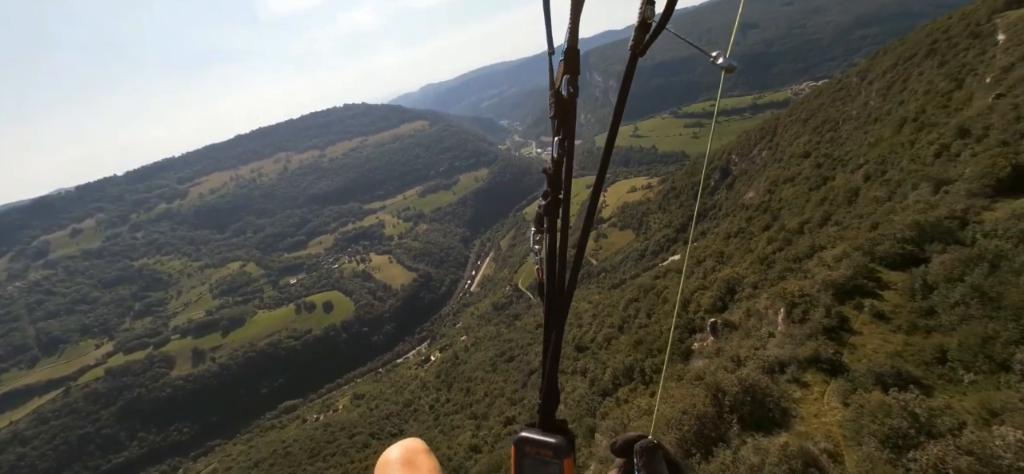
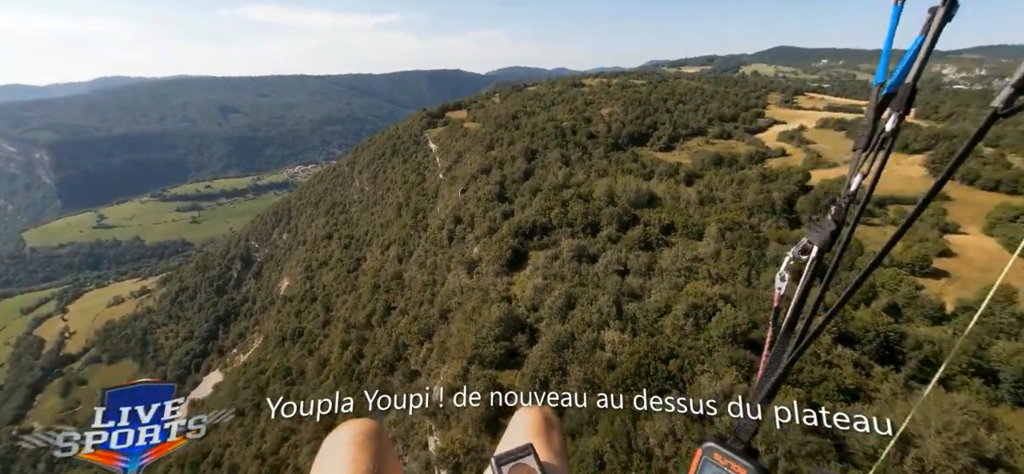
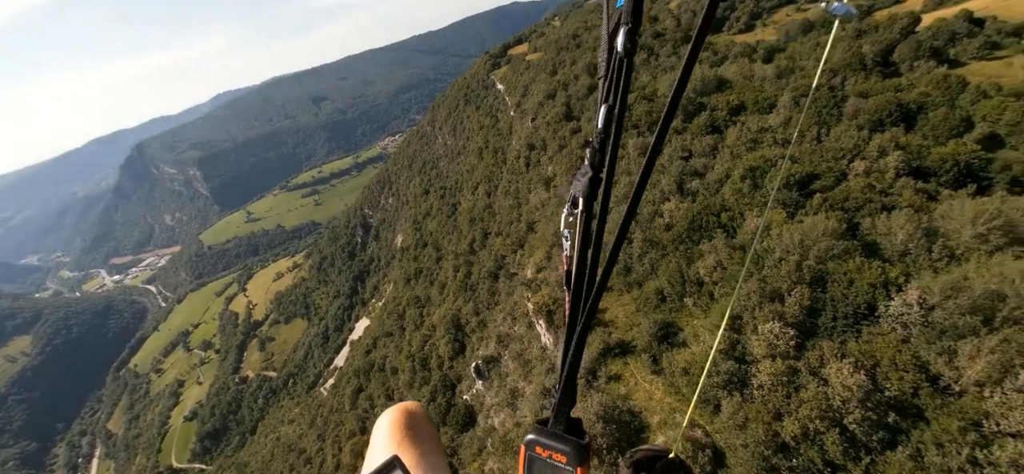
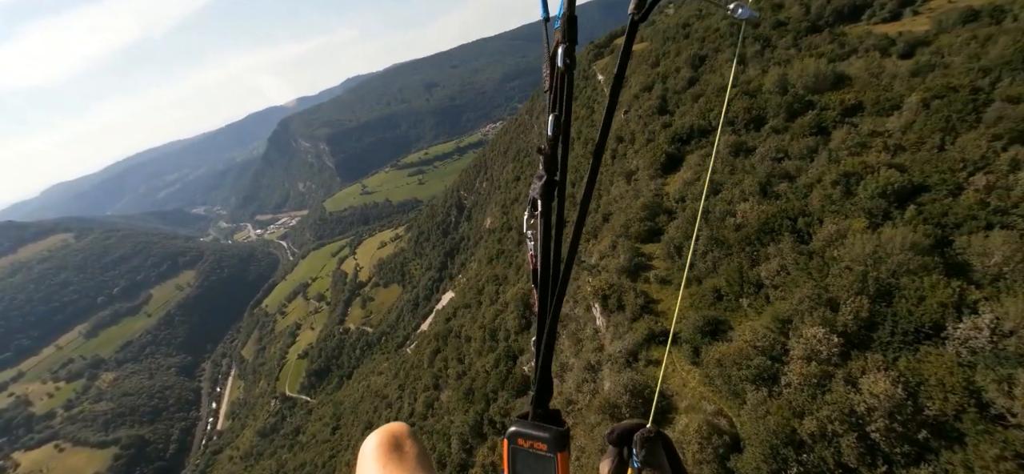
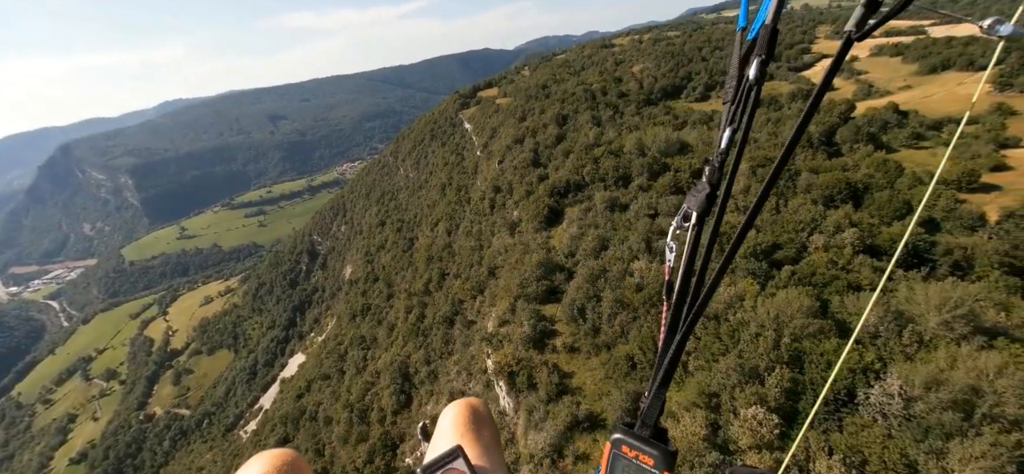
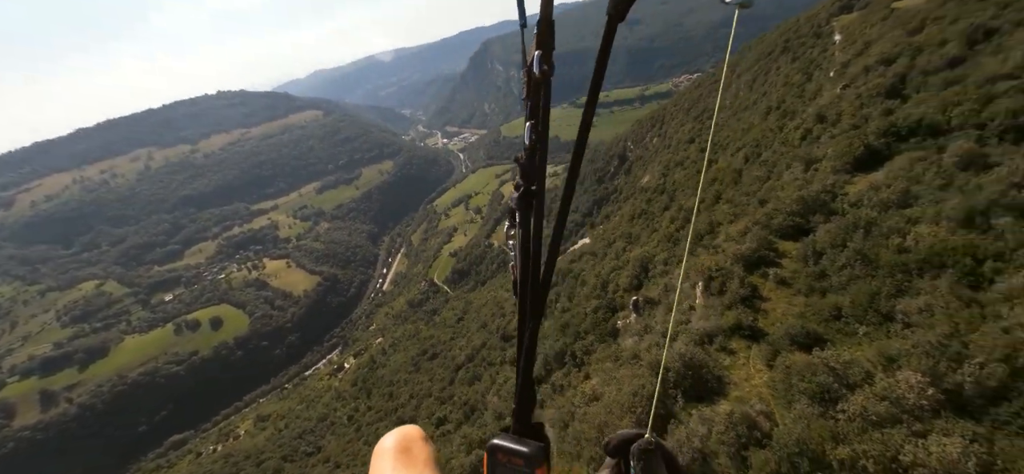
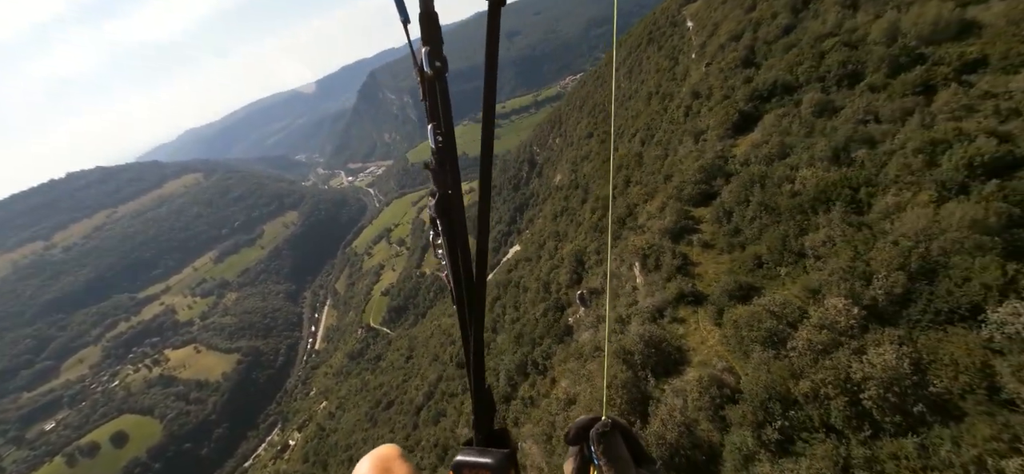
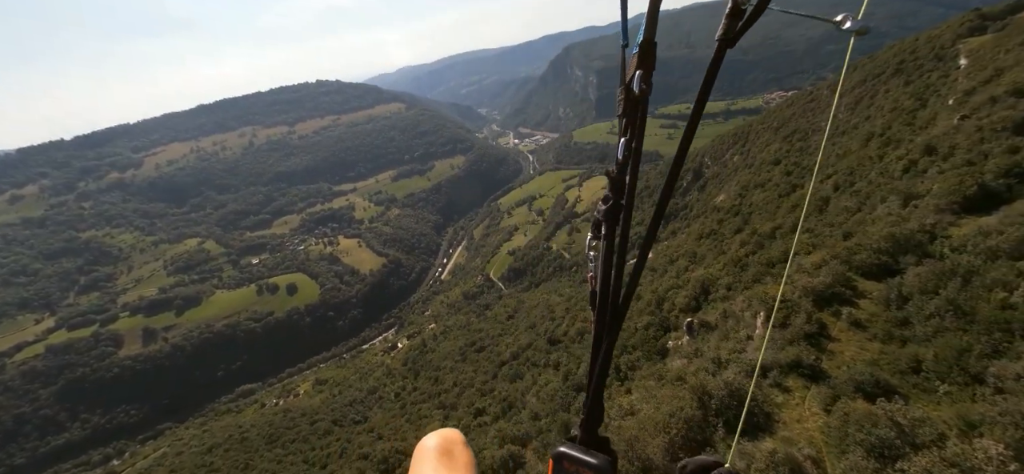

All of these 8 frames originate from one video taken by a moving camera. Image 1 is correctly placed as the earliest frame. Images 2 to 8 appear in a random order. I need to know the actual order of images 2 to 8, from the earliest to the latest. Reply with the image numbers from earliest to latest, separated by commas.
8, 6, 7, 4, 3, 5, 2
